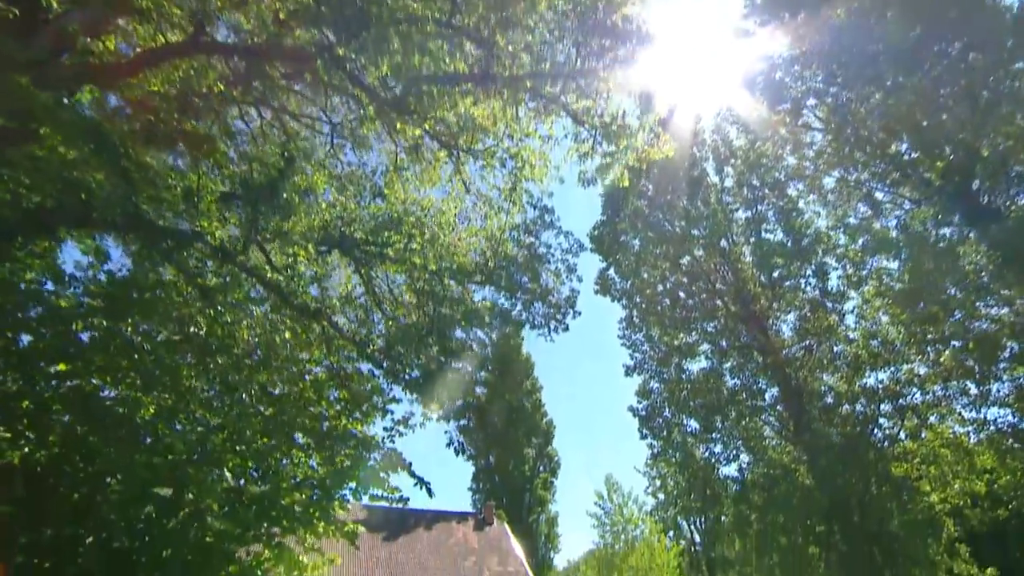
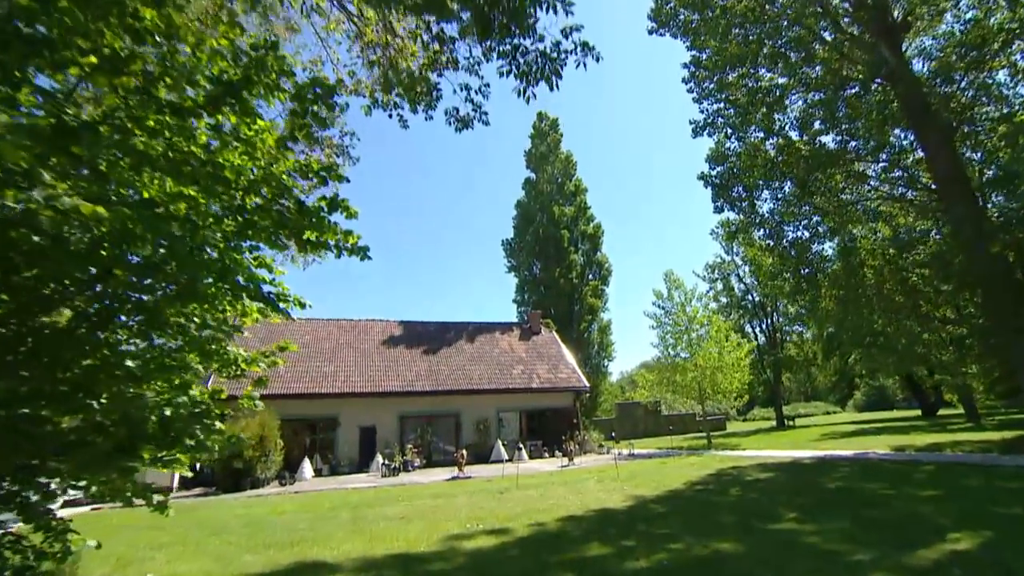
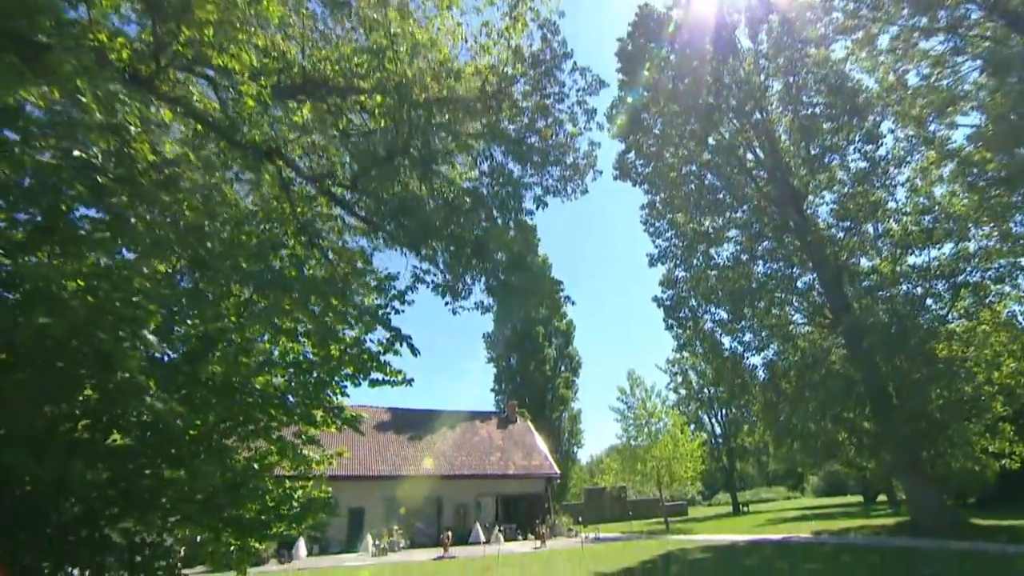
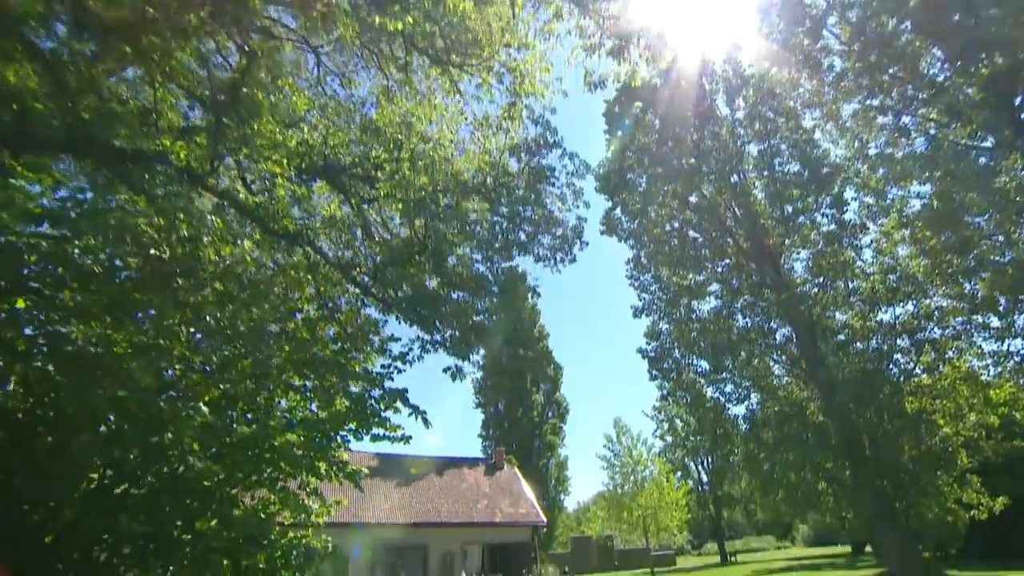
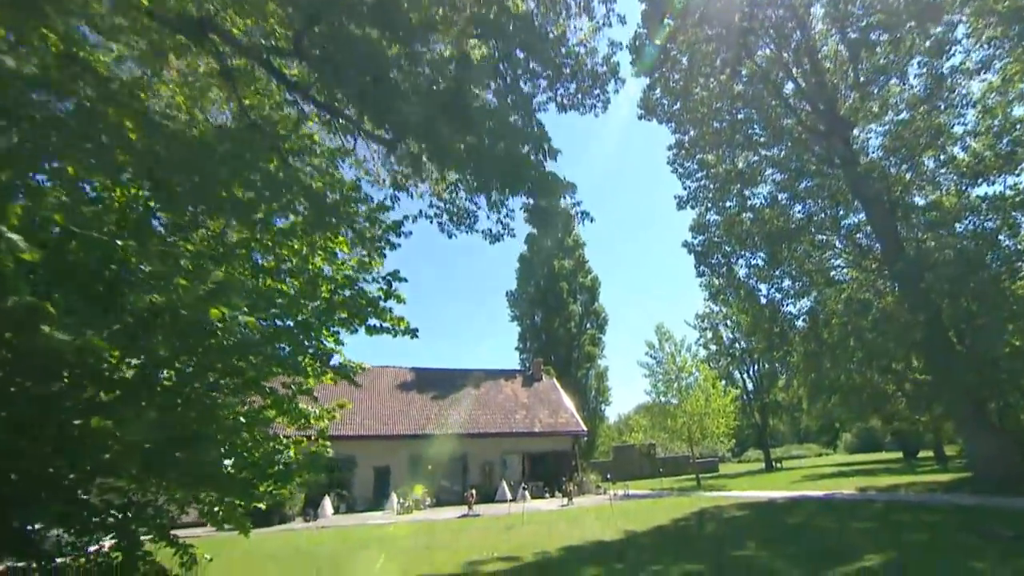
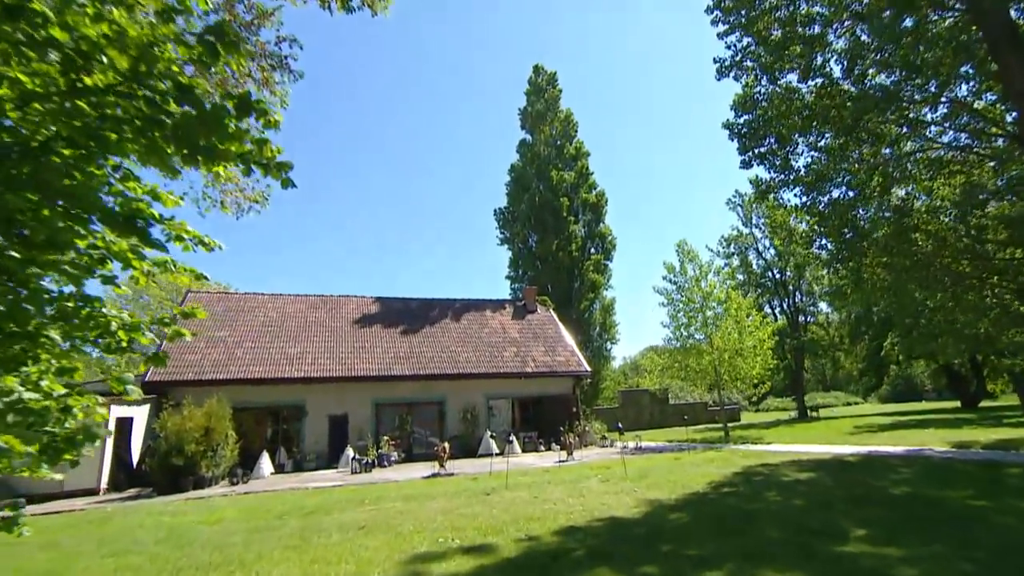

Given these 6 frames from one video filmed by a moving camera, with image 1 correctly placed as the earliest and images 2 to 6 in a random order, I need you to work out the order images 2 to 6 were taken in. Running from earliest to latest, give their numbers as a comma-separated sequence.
4, 3, 5, 2, 6
